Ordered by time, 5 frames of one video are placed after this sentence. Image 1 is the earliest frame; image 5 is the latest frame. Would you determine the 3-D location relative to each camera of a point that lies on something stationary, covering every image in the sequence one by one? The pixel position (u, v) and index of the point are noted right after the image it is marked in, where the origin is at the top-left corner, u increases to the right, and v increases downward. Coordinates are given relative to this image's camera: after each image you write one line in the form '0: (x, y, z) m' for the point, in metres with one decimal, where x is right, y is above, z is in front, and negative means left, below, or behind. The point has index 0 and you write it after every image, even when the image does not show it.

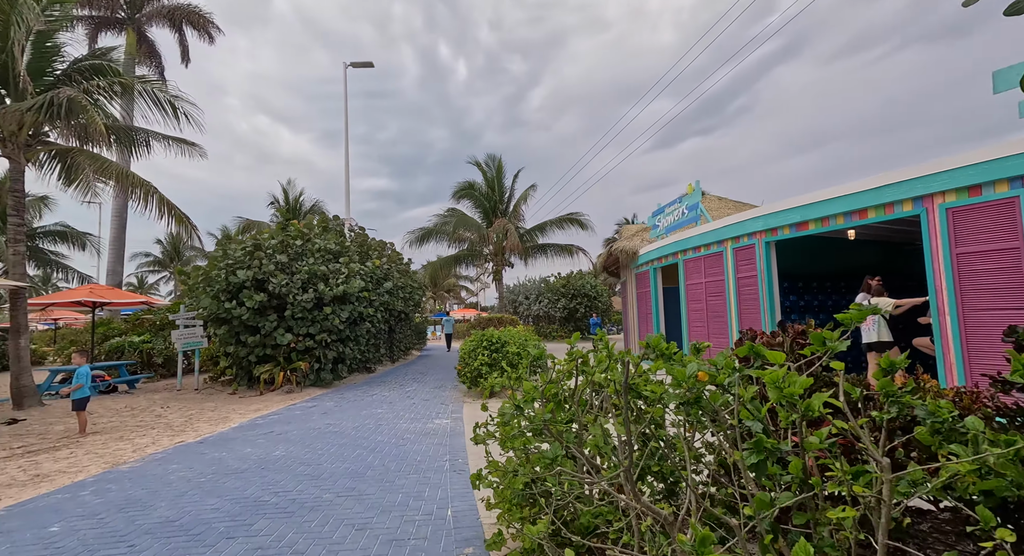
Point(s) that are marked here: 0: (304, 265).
0: (-4.5, +0.3, +9.6) m
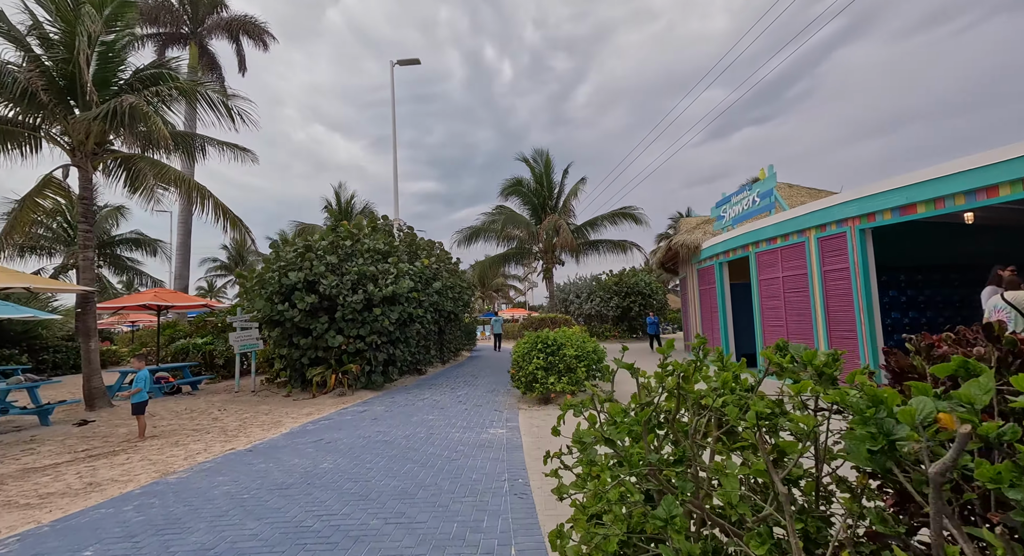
0: (-3.4, +0.3, +9.4) m
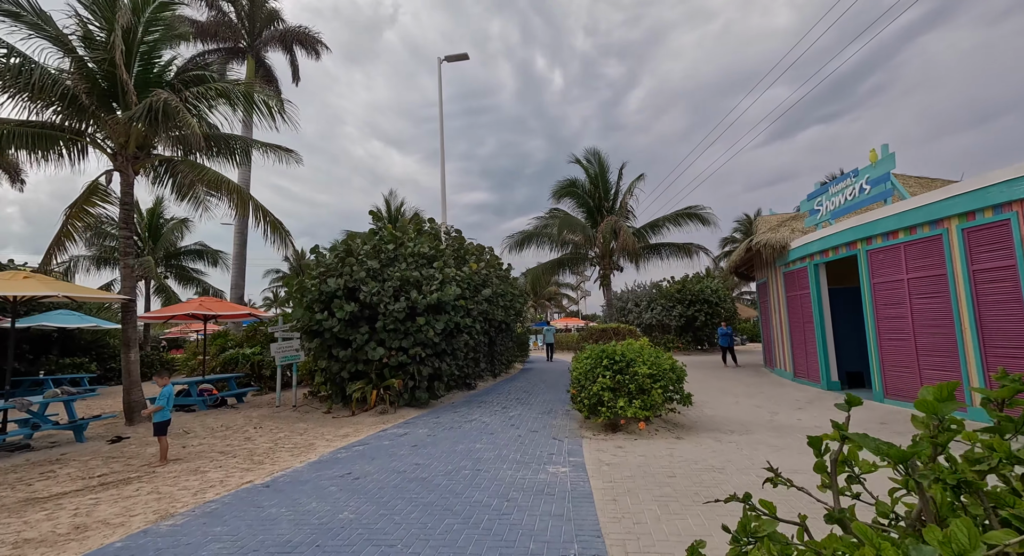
0: (-2.3, +0.1, +8.7) m
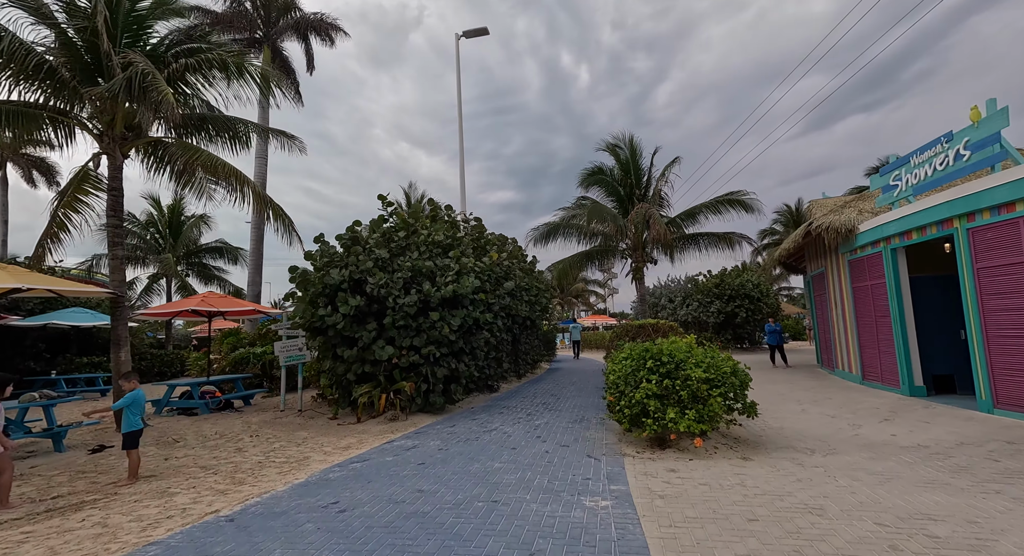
0: (-1.8, +0.3, +7.8) m
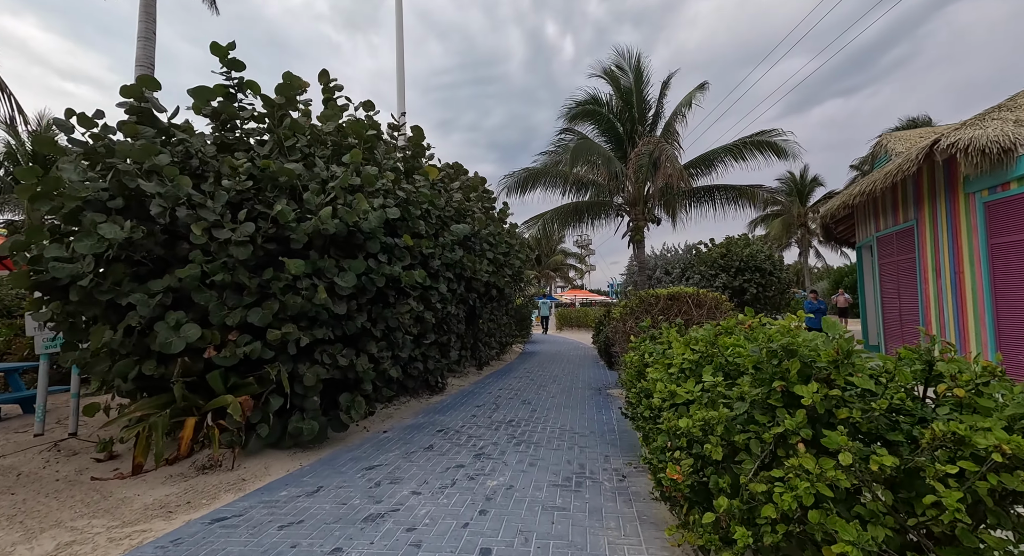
0: (-2.4, +1.1, +4.0) m
